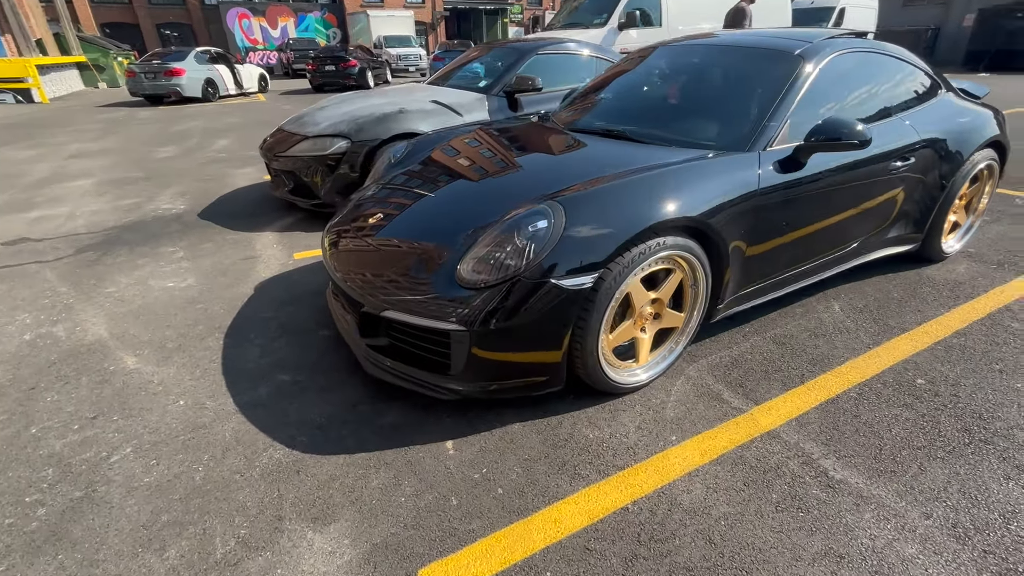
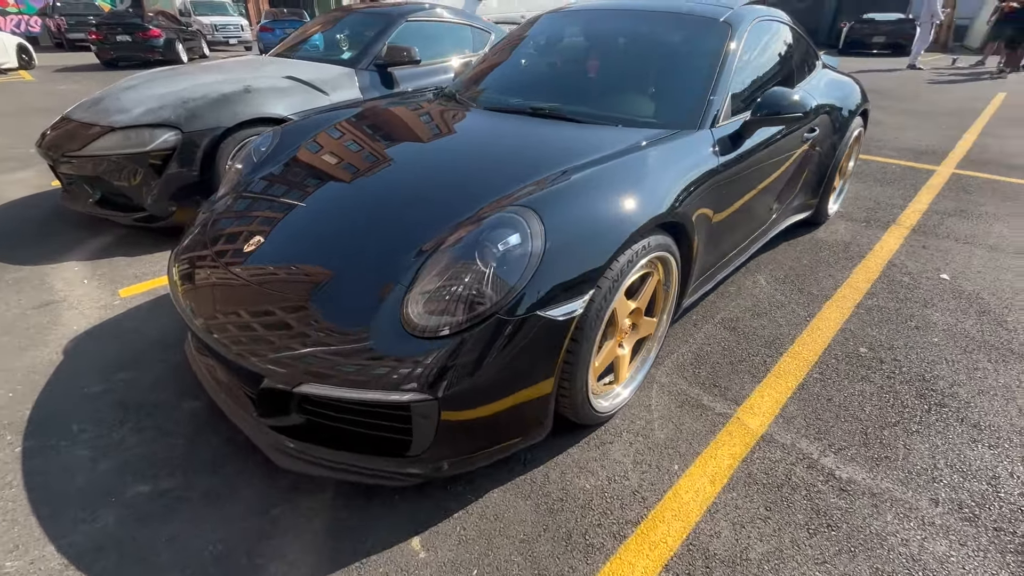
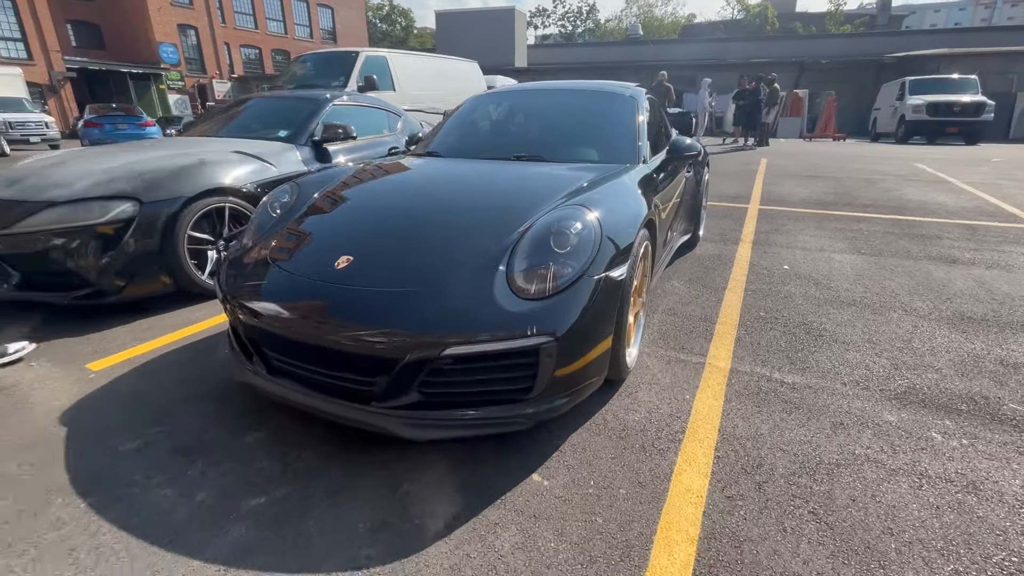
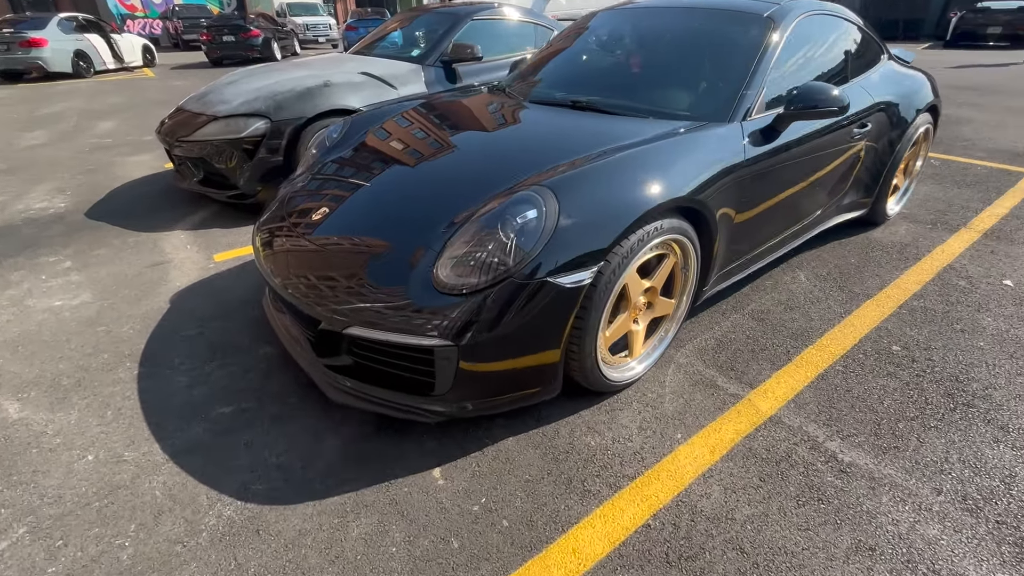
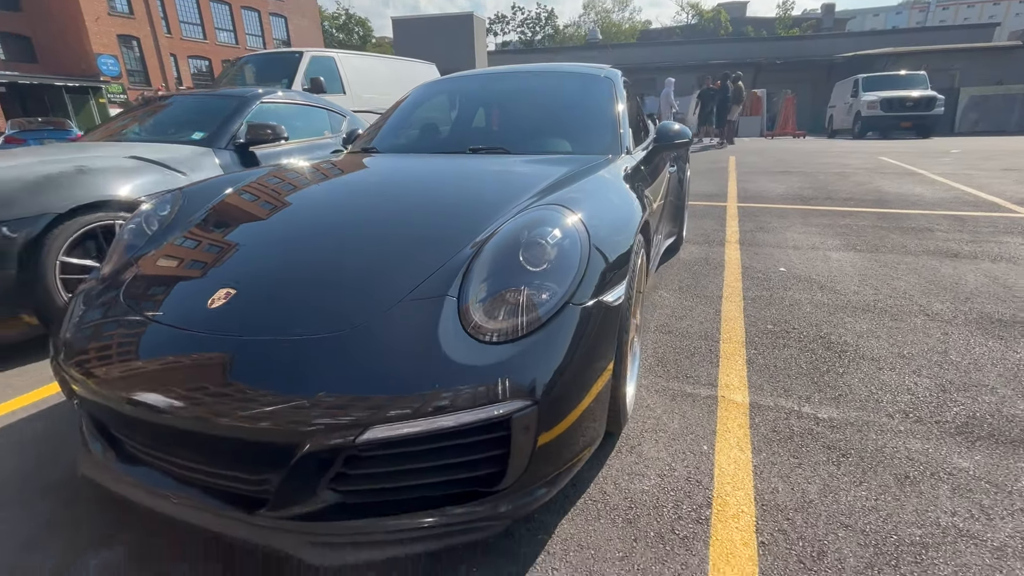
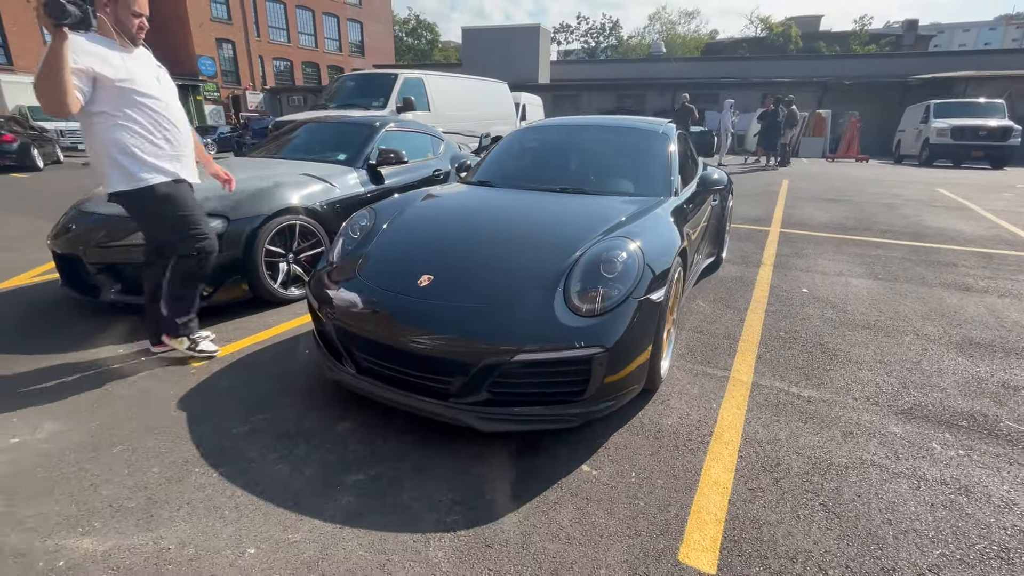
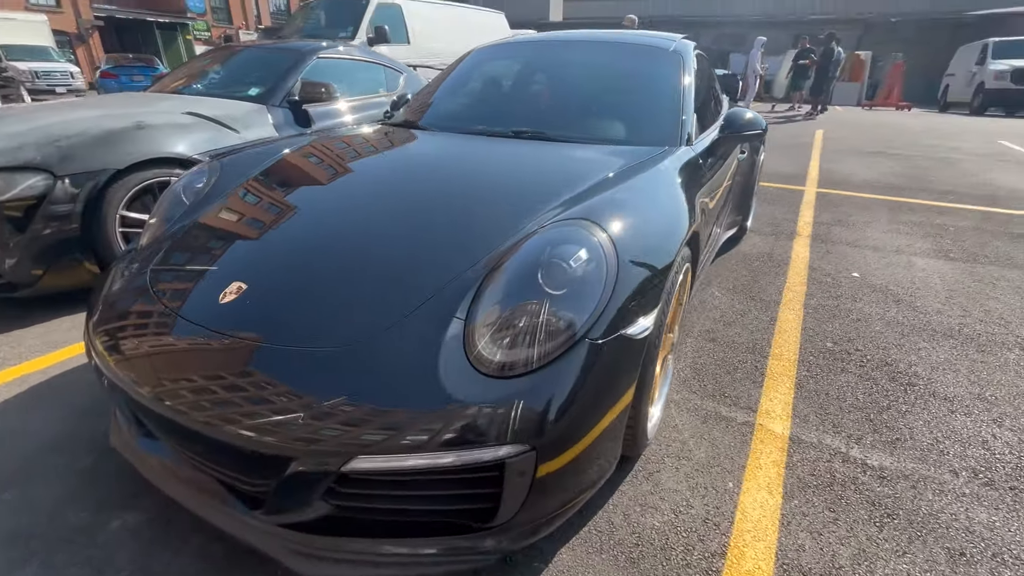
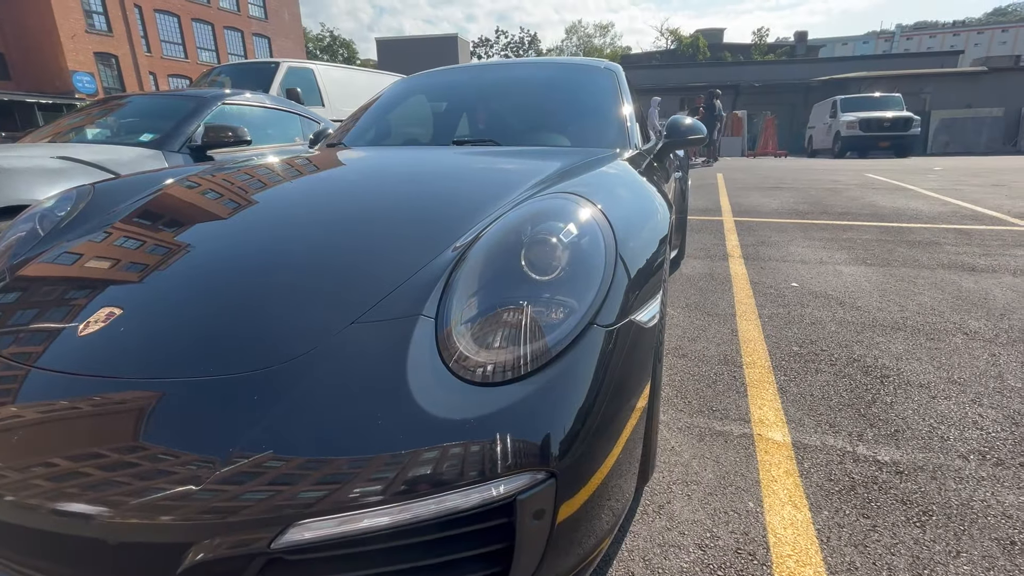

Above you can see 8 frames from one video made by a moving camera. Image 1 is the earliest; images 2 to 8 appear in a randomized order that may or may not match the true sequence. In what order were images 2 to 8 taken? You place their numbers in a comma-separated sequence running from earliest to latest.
4, 2, 7, 8, 5, 3, 6
